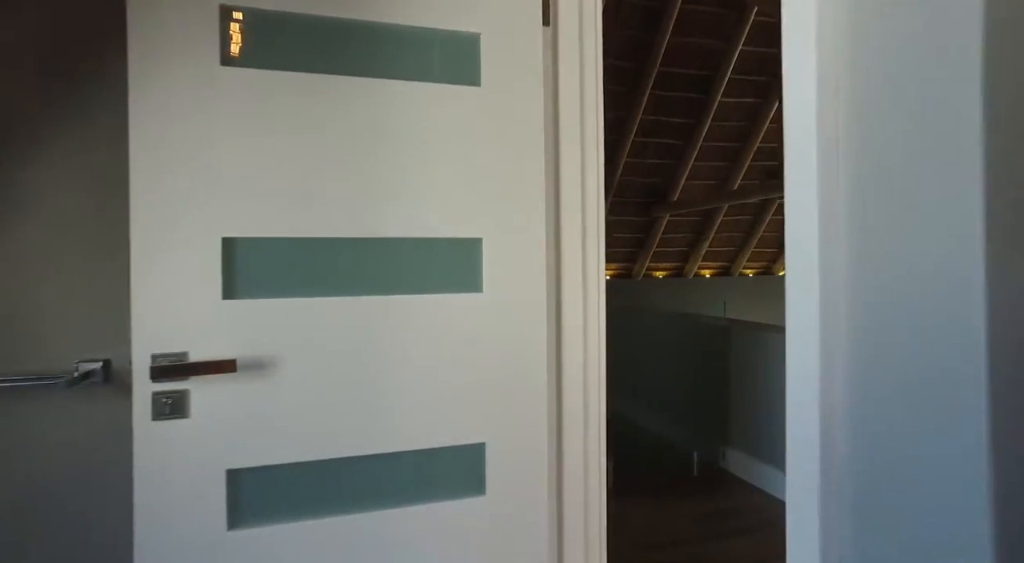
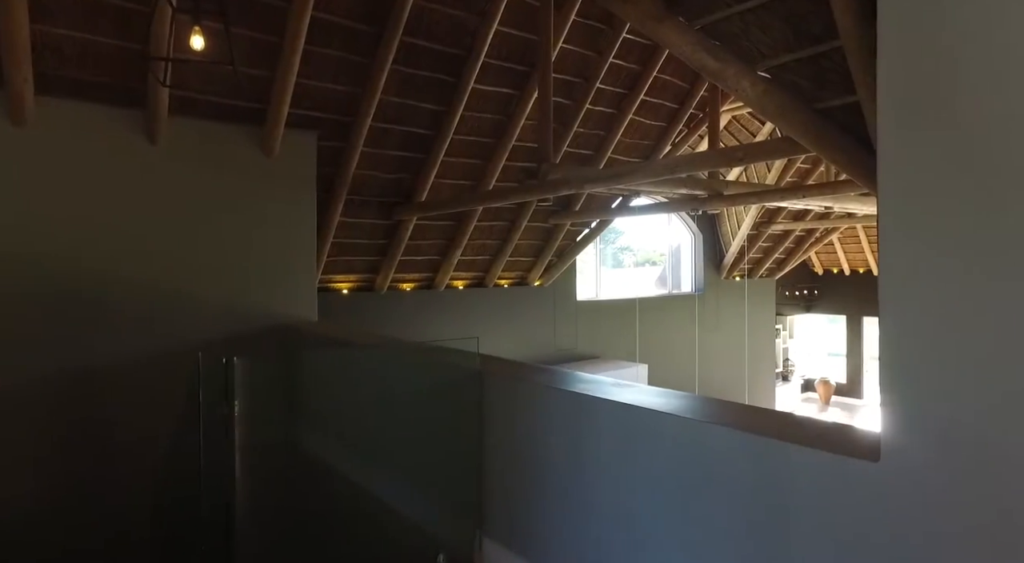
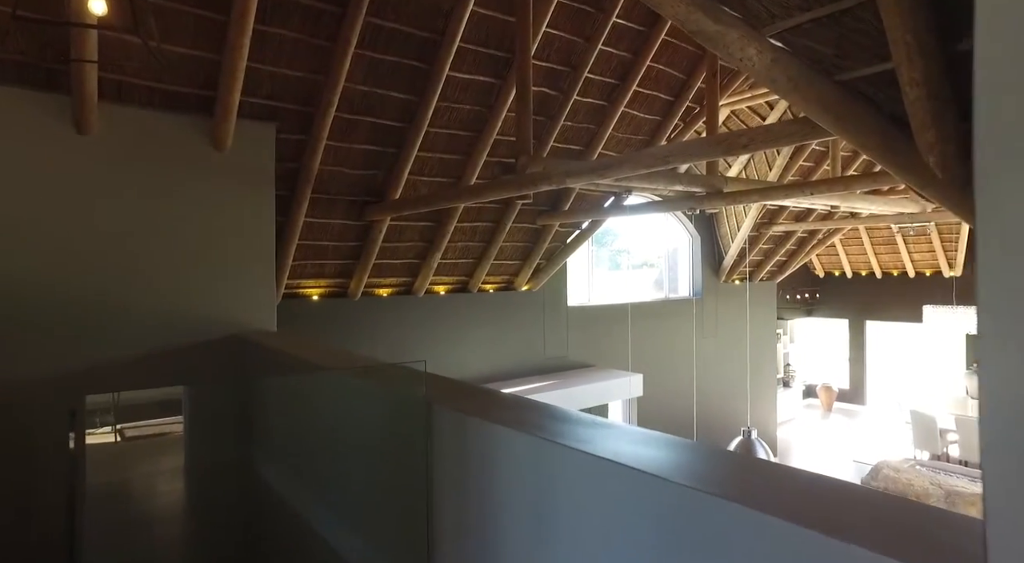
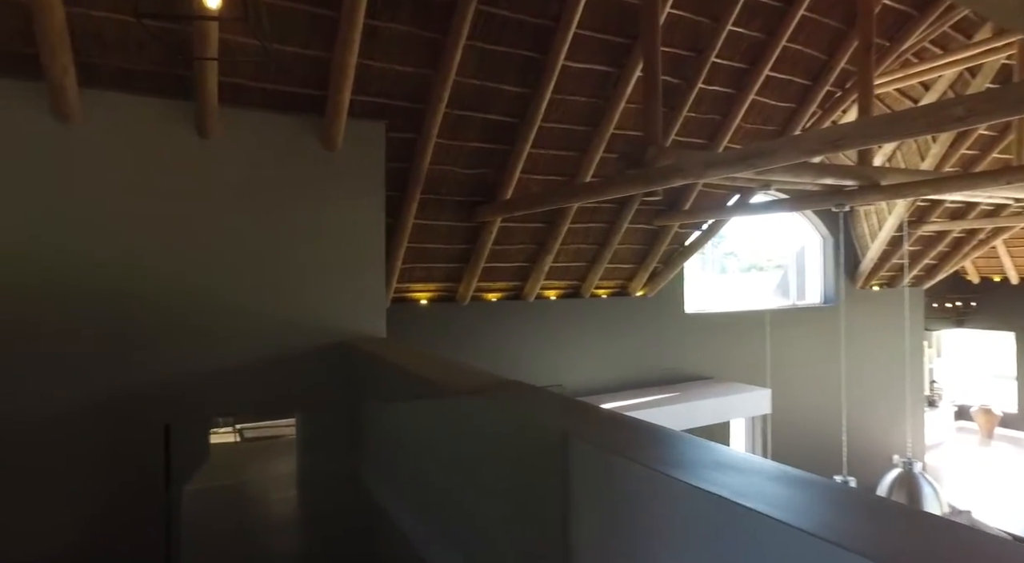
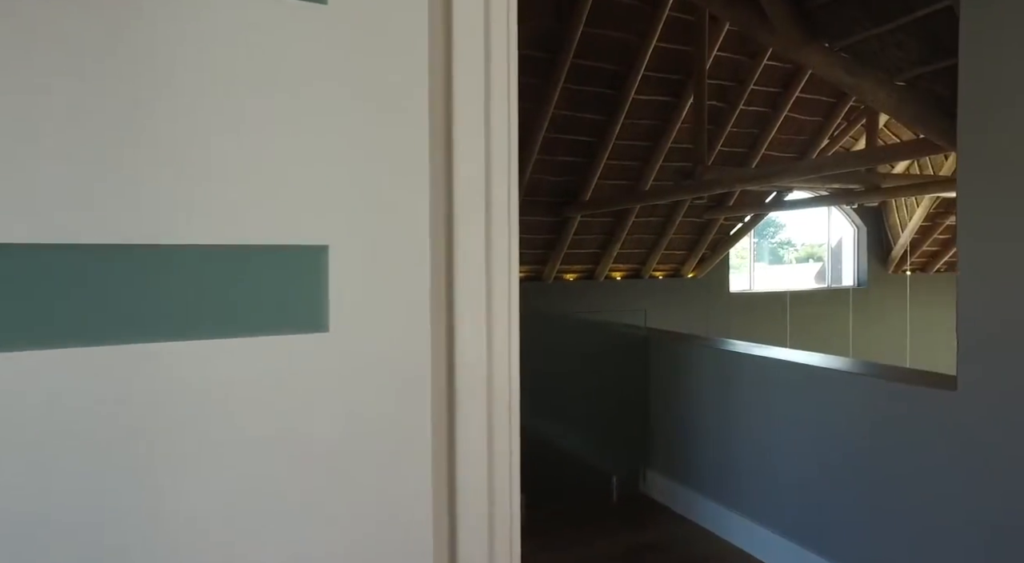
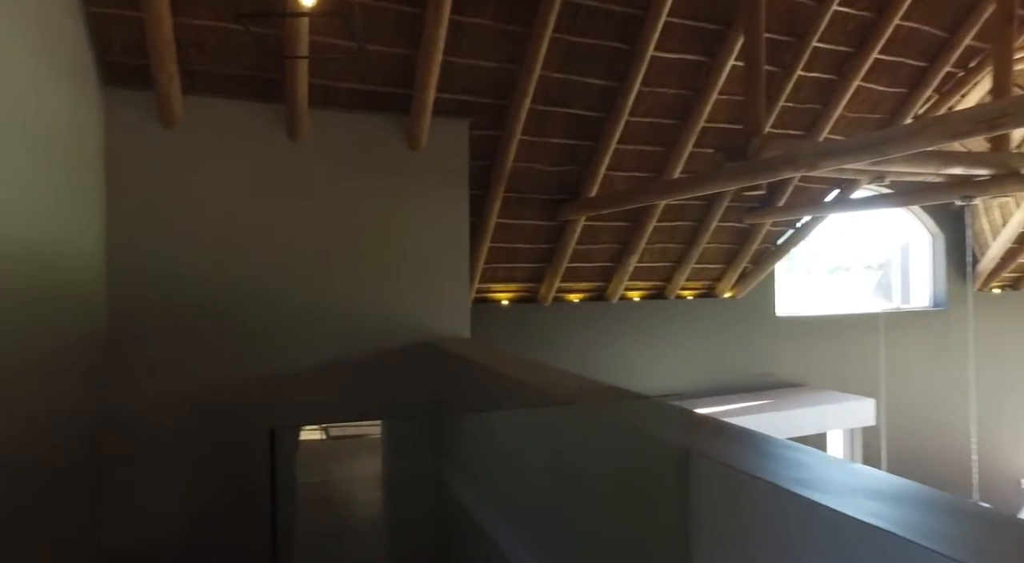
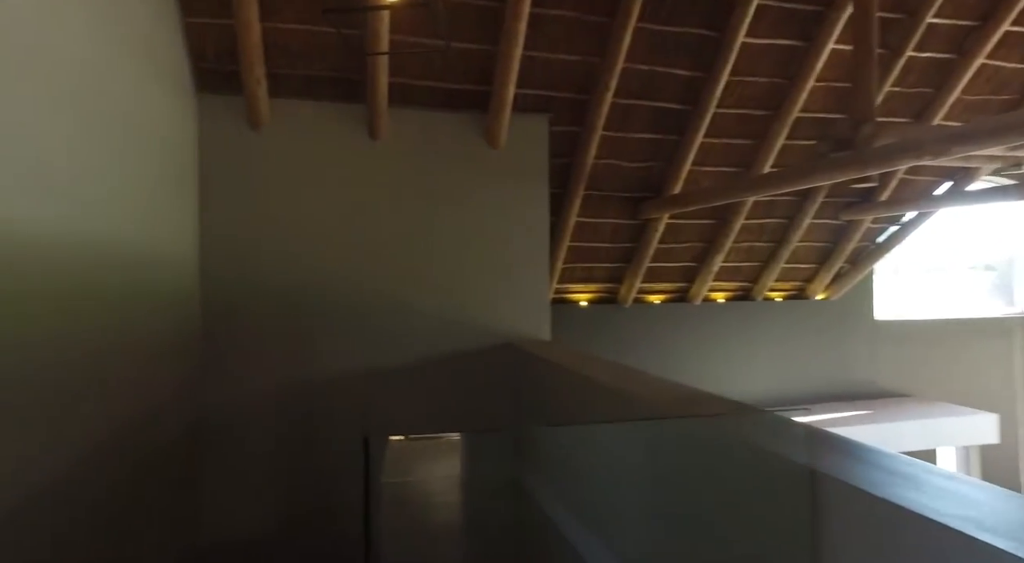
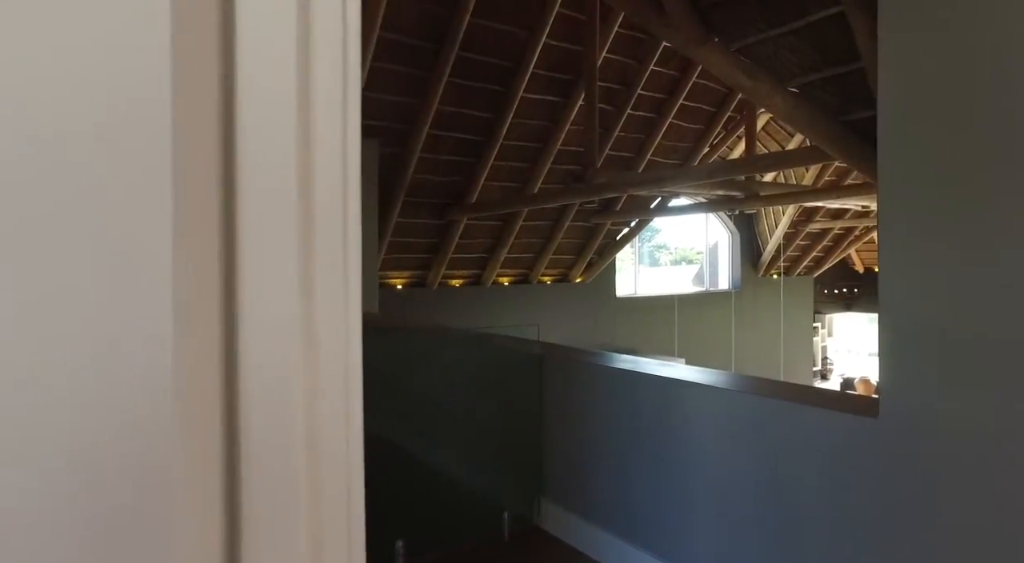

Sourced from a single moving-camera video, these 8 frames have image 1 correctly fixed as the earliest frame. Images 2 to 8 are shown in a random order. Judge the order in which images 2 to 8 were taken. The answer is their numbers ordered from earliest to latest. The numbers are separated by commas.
5, 8, 2, 3, 4, 6, 7
